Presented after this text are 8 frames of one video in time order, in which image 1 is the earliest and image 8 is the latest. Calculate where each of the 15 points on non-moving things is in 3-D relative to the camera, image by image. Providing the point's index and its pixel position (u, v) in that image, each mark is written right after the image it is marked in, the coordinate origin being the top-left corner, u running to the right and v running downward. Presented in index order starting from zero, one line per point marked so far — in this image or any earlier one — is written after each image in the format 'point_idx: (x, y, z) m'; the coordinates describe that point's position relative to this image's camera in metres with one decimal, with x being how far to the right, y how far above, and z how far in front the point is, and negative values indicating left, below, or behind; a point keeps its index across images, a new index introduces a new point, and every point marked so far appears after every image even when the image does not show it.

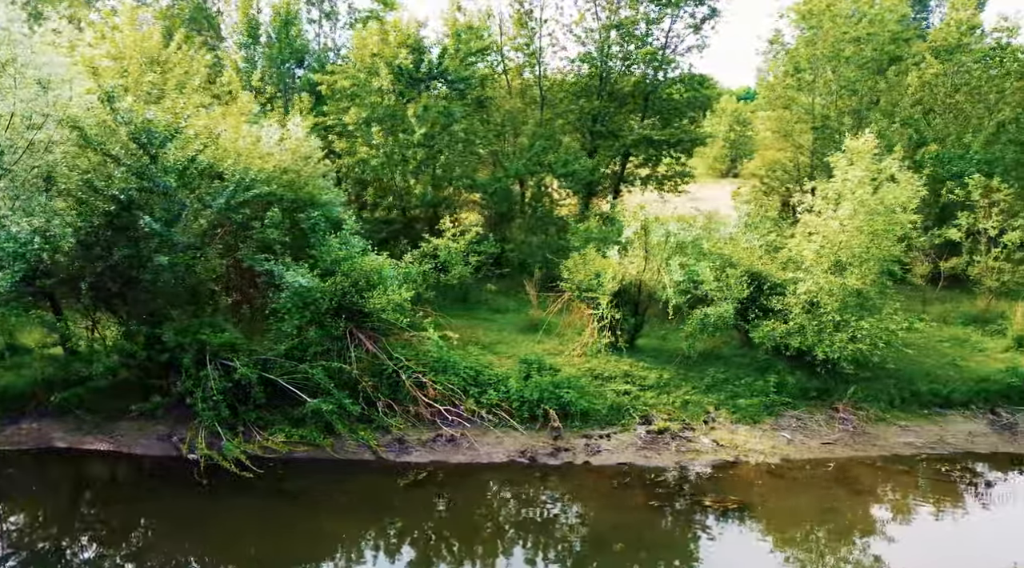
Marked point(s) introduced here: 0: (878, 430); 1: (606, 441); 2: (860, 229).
0: (+7.7, -3.1, +17.1) m
1: (+1.9, -3.2, +16.5) m
2: (+7.6, +1.2, +18.3) m
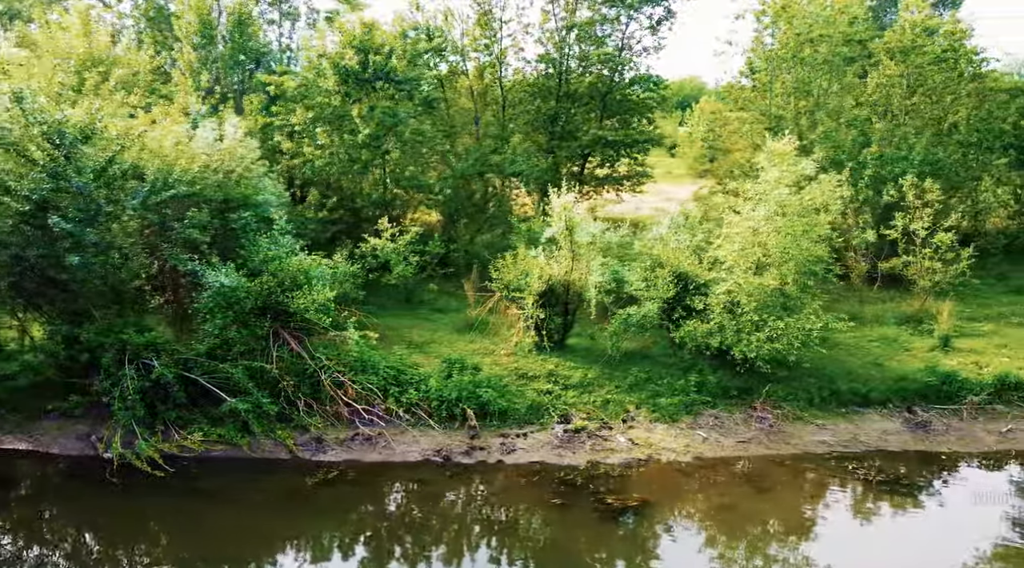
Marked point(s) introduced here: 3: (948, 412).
0: (+6.0, -3.1, +17.3) m
1: (+0.2, -3.2, +16.6) m
2: (+5.9, +1.2, +18.5) m
3: (+9.5, -2.8, +17.7) m
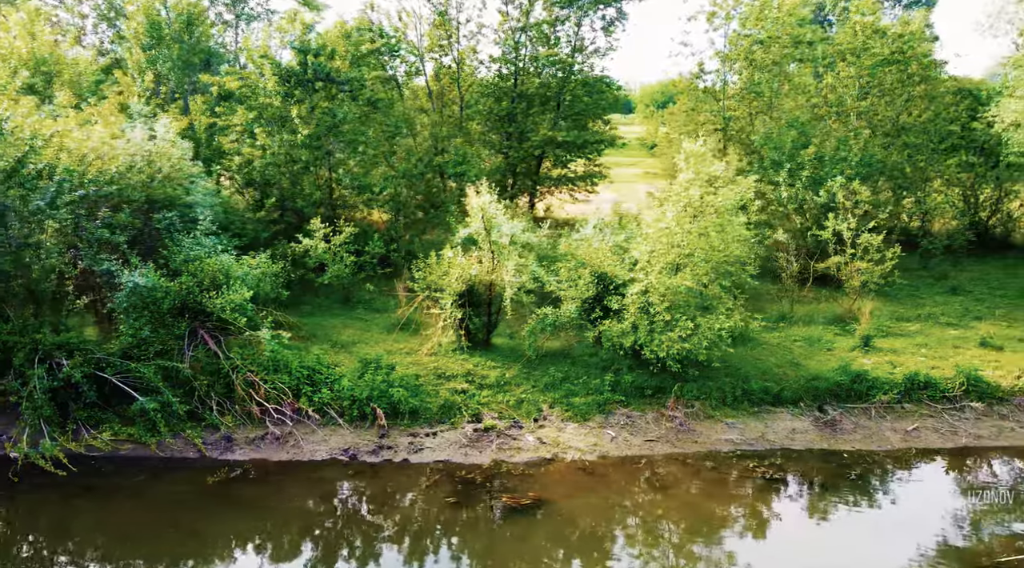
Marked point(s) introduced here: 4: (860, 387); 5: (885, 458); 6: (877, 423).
0: (+4.1, -3.1, +17.5) m
1: (-1.7, -3.2, +16.8) m
2: (+4.0, +1.2, +18.6) m
3: (+7.6, -2.8, +17.9) m
4: (+7.7, -2.3, +18.1) m
5: (+7.7, -3.6, +16.9) m
6: (+7.9, -3.0, +17.6) m
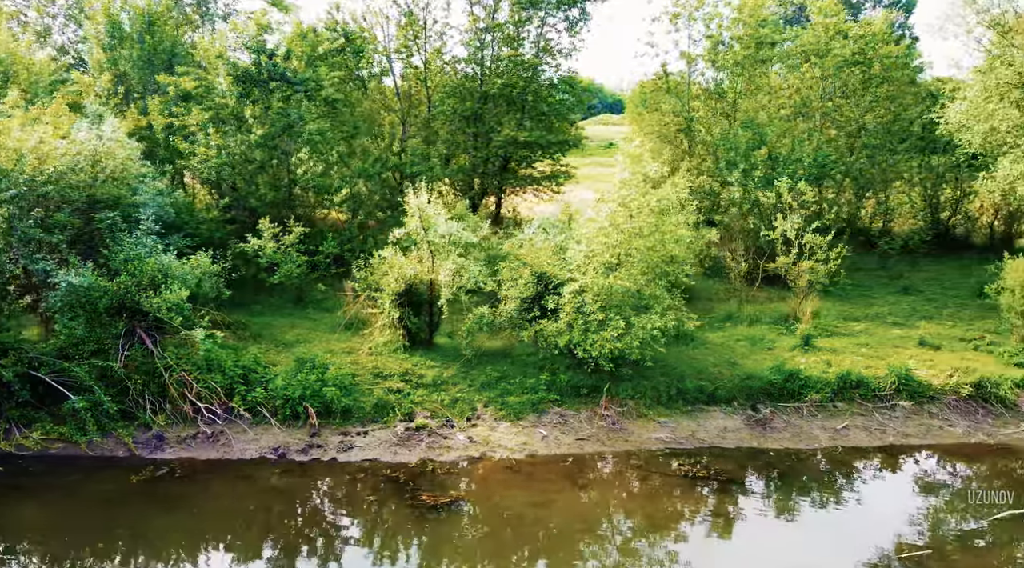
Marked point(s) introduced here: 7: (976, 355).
0: (+2.6, -3.1, +17.6) m
1: (-3.1, -3.2, +16.8) m
2: (+2.6, +1.2, +18.8) m
3: (+6.1, -2.8, +18.0) m
4: (+6.3, -2.3, +18.3) m
5: (+6.3, -3.6, +17.0) m
6: (+6.5, -3.0, +17.8) m
7: (+11.3, -1.8, +19.9) m
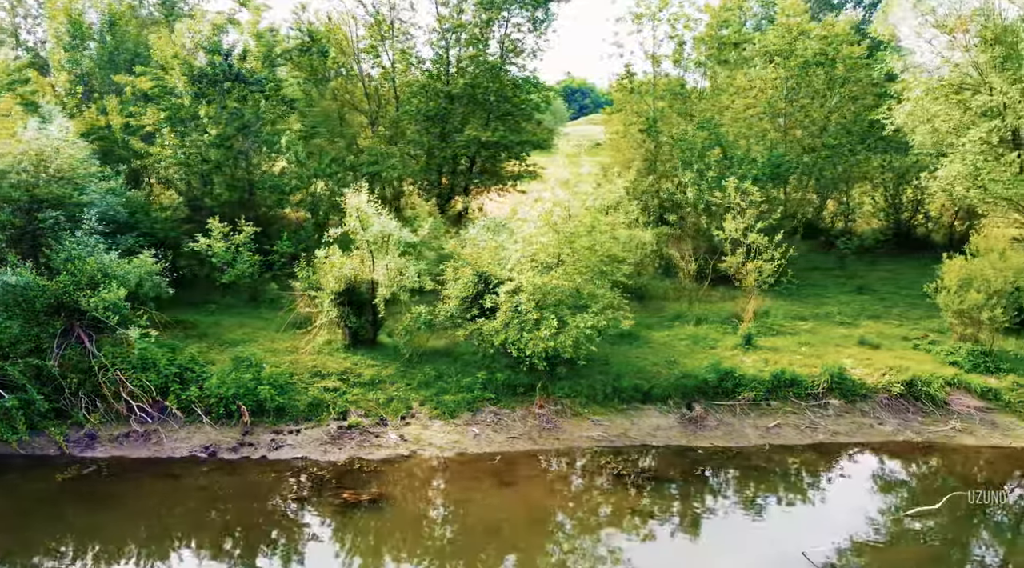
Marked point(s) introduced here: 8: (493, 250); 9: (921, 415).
0: (+1.2, -3.1, +17.7) m
1: (-4.6, -3.2, +16.9) m
2: (+1.1, +1.2, +18.9) m
3: (+4.7, -2.8, +18.1) m
4: (+4.9, -2.3, +18.4) m
5: (+4.8, -3.6, +17.2) m
6: (+5.0, -3.0, +17.9) m
7: (+9.9, -1.7, +20.0) m
8: (-0.4, +0.8, +19.0) m
9: (+9.0, -2.9, +18.0) m
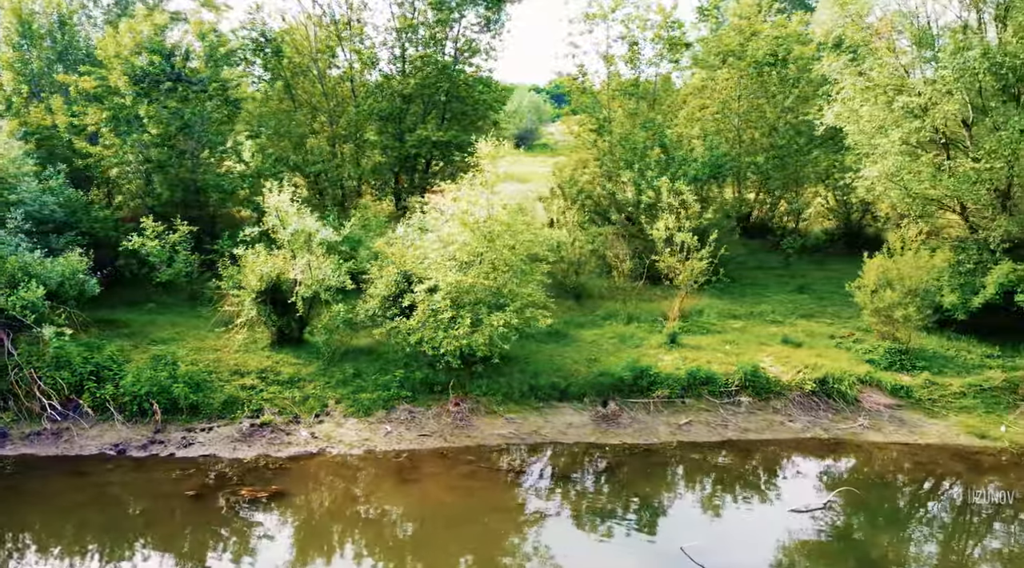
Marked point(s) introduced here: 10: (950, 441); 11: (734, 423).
0: (-0.7, -3.0, +17.9) m
1: (-6.4, -3.2, +17.0) m
2: (-0.8, +1.2, +19.0) m
3: (+2.8, -2.7, +18.3) m
4: (+3.0, -2.2, +18.6) m
5: (+3.0, -3.6, +17.3) m
6: (+3.1, -3.0, +18.1) m
7: (+8.0, -1.7, +20.2) m
8: (-2.3, +0.8, +19.2) m
9: (+7.1, -2.9, +18.1) m
10: (+9.3, -3.3, +17.3) m
11: (+4.9, -3.1, +17.9) m
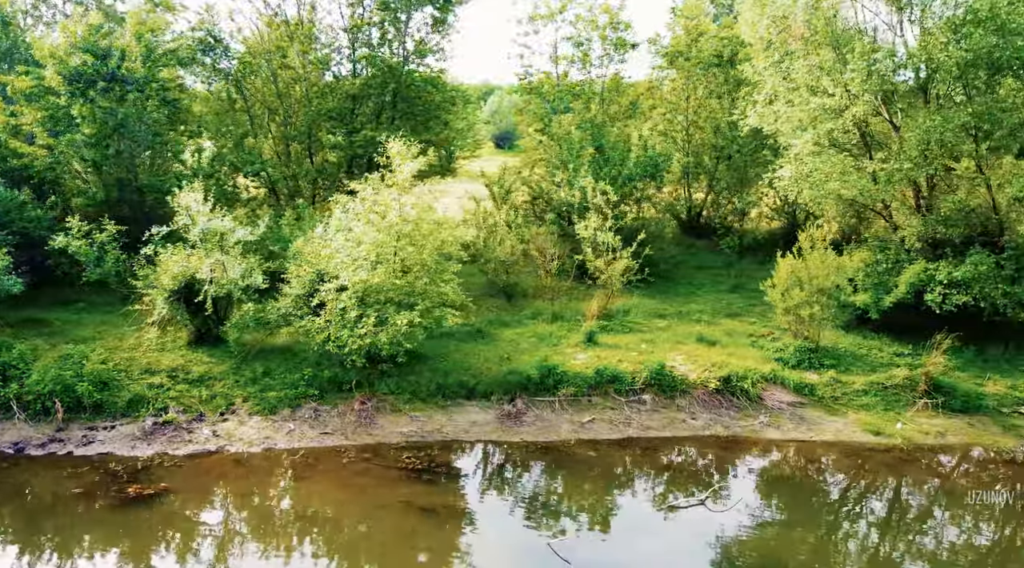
0: (-2.8, -3.0, +18.0) m
1: (-8.6, -3.1, +17.1) m
2: (-2.9, +1.3, +19.1) m
3: (+0.7, -2.7, +18.5) m
4: (+0.8, -2.2, +18.7) m
5: (+0.8, -3.5, +17.5) m
6: (+1.0, -3.0, +18.2) m
7: (+5.8, -1.7, +20.4) m
8: (-4.4, +0.8, +19.3) m
9: (+5.0, -2.8, +18.3) m
10: (+7.2, -3.3, +17.5) m
11: (+2.8, -3.0, +18.1) m
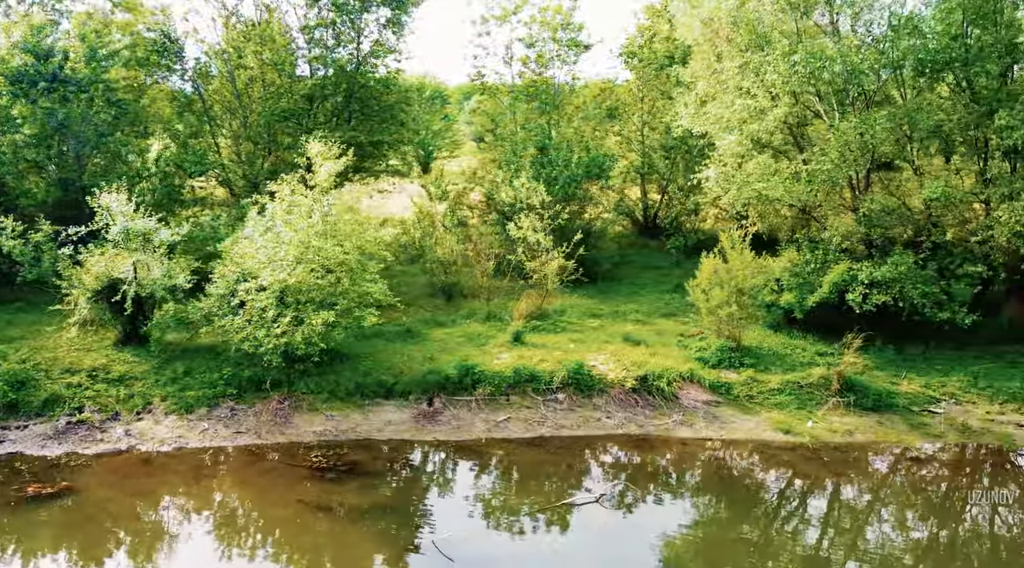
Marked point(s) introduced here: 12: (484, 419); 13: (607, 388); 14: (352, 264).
0: (-4.7, -3.0, +18.1) m
1: (-10.4, -3.1, +17.2) m
2: (-4.8, +1.3, +19.2) m
3: (-1.2, -2.7, +18.6) m
4: (-1.0, -2.2, +18.8) m
5: (-1.0, -3.5, +17.6) m
6: (-0.9, -2.9, +18.3) m
7: (+4.0, -1.7, +20.5) m
8: (-6.3, +0.8, +19.4) m
9: (+3.1, -2.8, +18.5) m
10: (+5.3, -3.3, +17.6) m
11: (+0.9, -3.0, +18.2) m
12: (-0.6, -3.0, +18.2) m
13: (+2.2, -2.4, +18.7) m
14: (-3.8, +0.5, +19.6) m
